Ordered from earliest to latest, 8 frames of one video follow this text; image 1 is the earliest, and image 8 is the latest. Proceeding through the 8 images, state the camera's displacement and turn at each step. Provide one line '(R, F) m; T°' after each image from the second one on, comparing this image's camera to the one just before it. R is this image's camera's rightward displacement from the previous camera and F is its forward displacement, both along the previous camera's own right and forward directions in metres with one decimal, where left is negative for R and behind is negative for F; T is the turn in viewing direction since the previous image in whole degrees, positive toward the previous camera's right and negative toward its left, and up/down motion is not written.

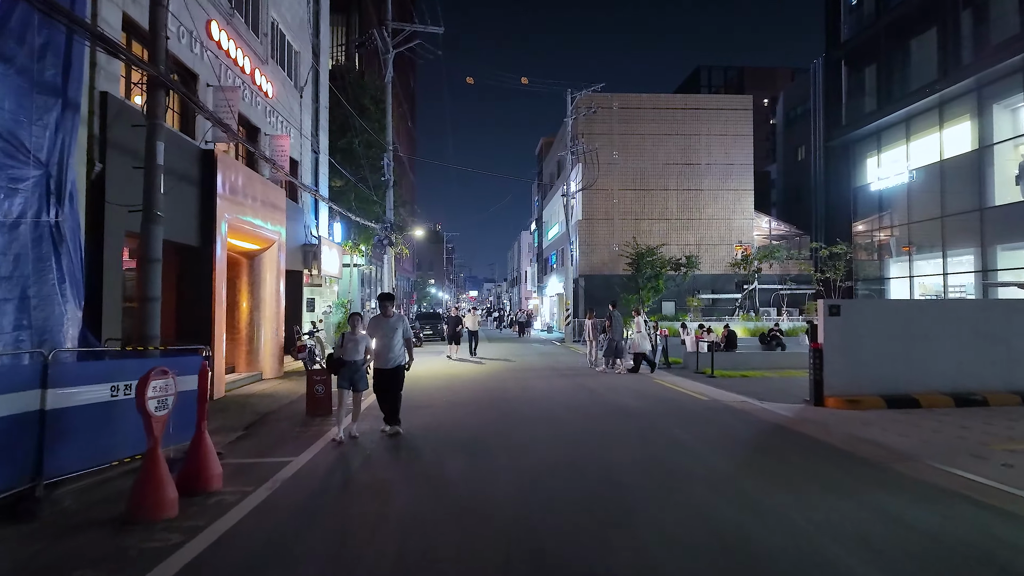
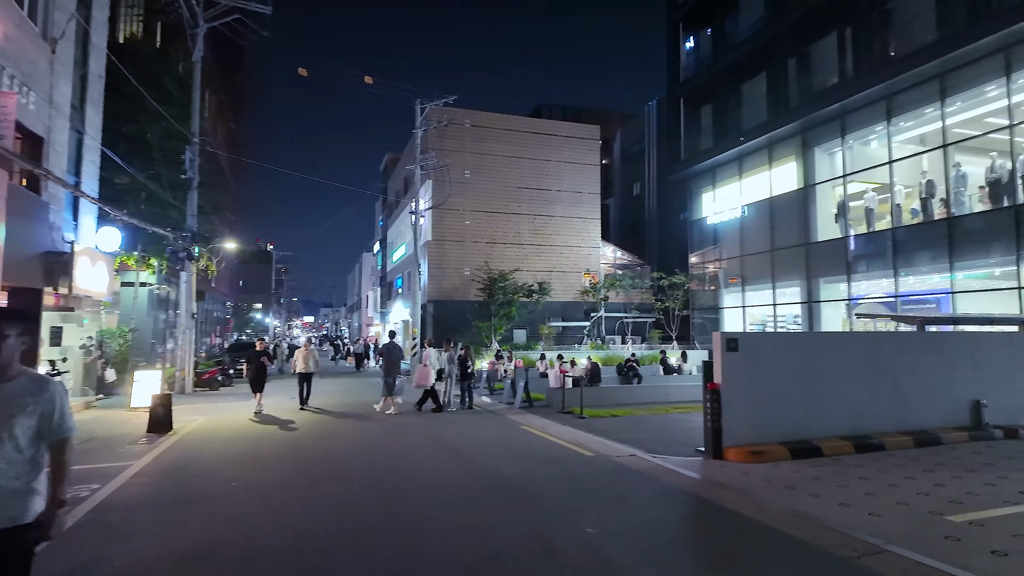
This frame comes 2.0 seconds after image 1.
(+0.1, +2.6) m; +15°
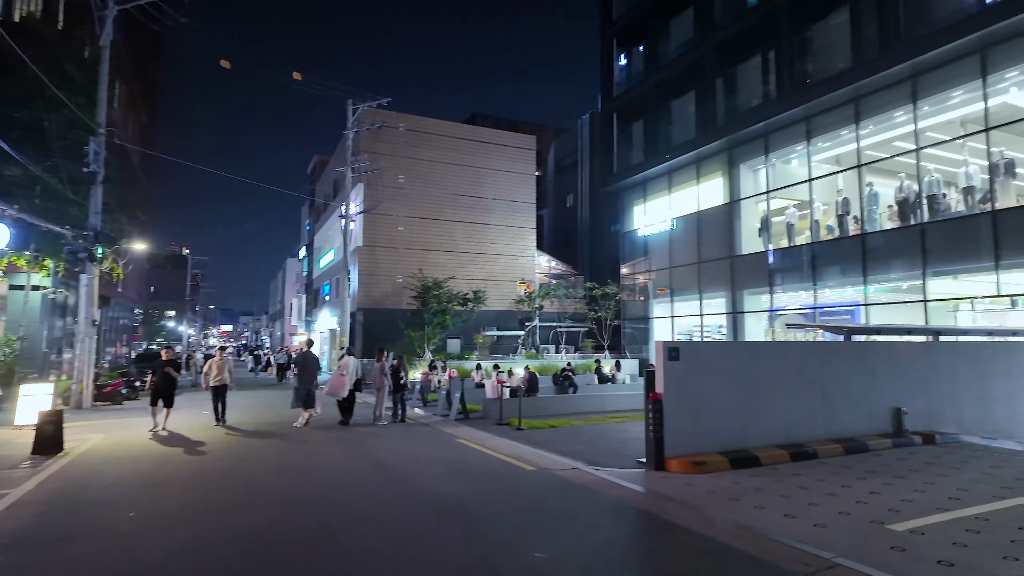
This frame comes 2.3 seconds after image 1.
(-0.1, +0.4) m; +7°
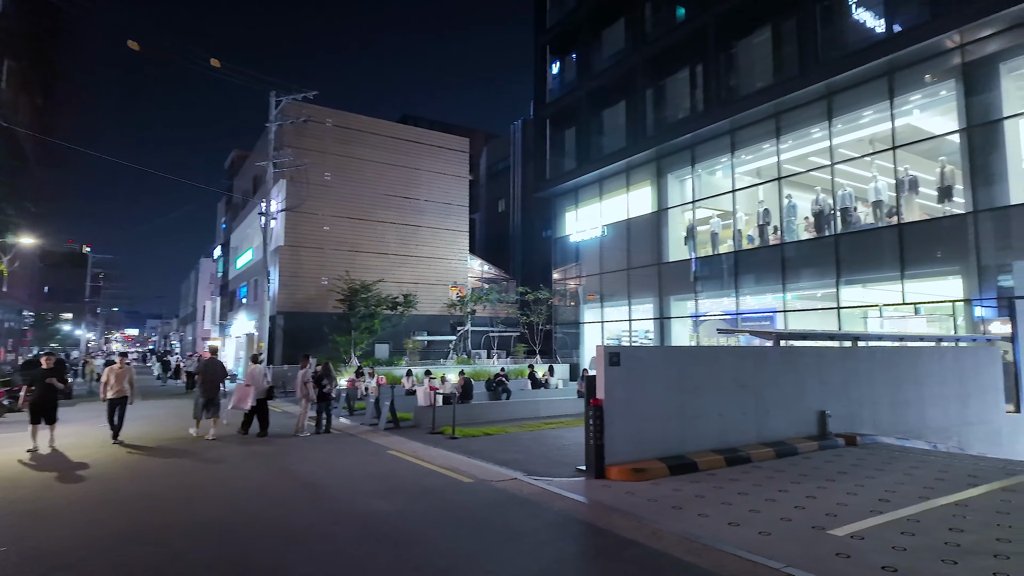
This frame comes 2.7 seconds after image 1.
(-0.1, +0.4) m; +7°
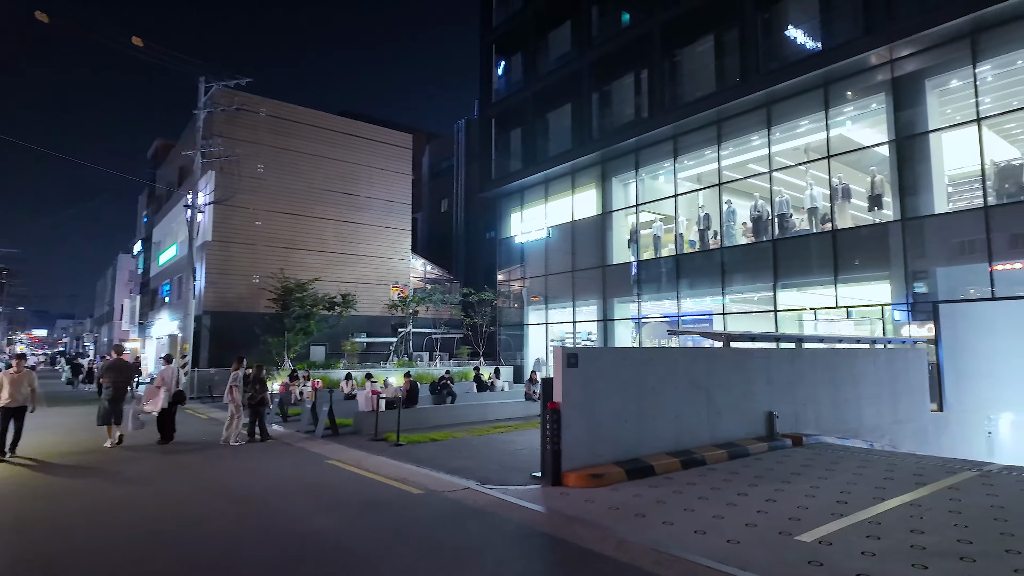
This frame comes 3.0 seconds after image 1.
(-0.2, +0.4) m; +6°
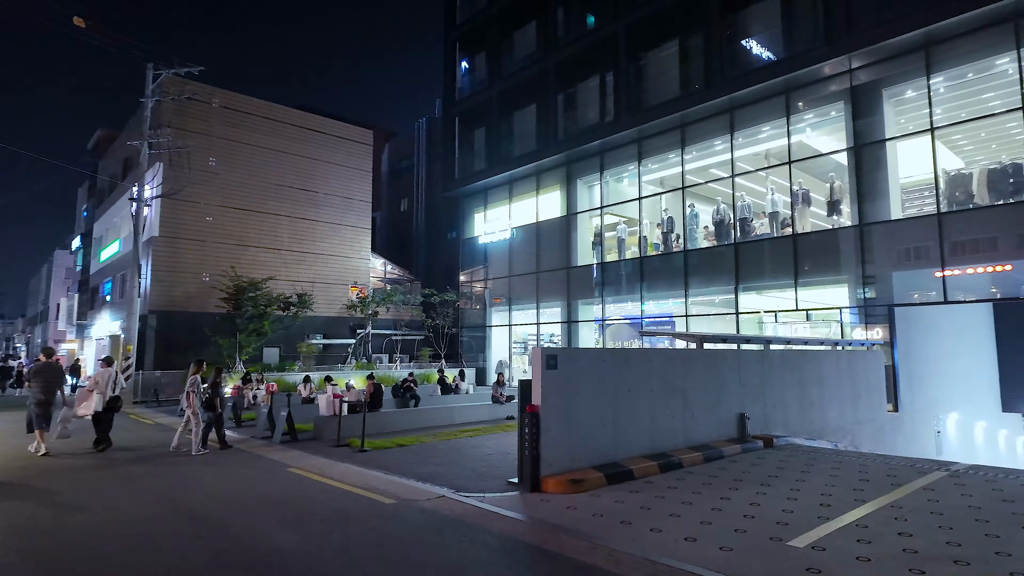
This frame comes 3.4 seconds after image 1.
(-0.3, +0.3) m; +4°
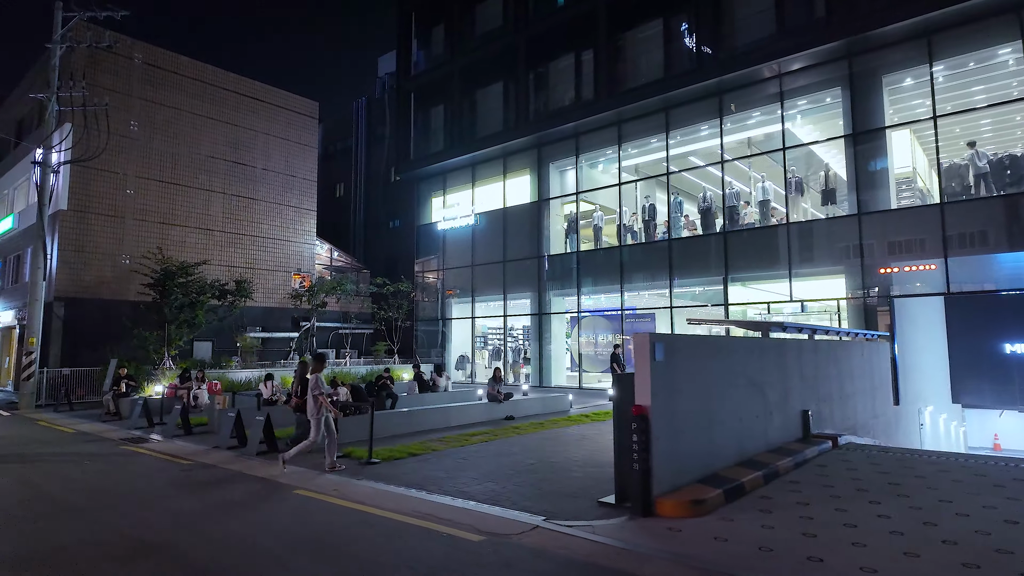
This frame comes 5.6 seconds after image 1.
(-1.9, +1.9) m; +8°
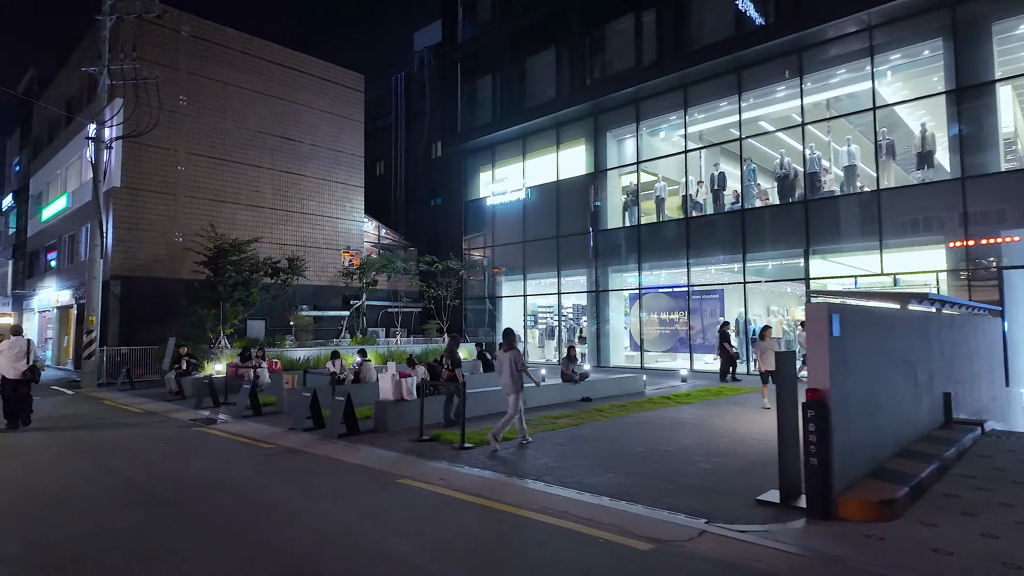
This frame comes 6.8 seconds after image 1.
(-1.0, +0.9) m; -3°
